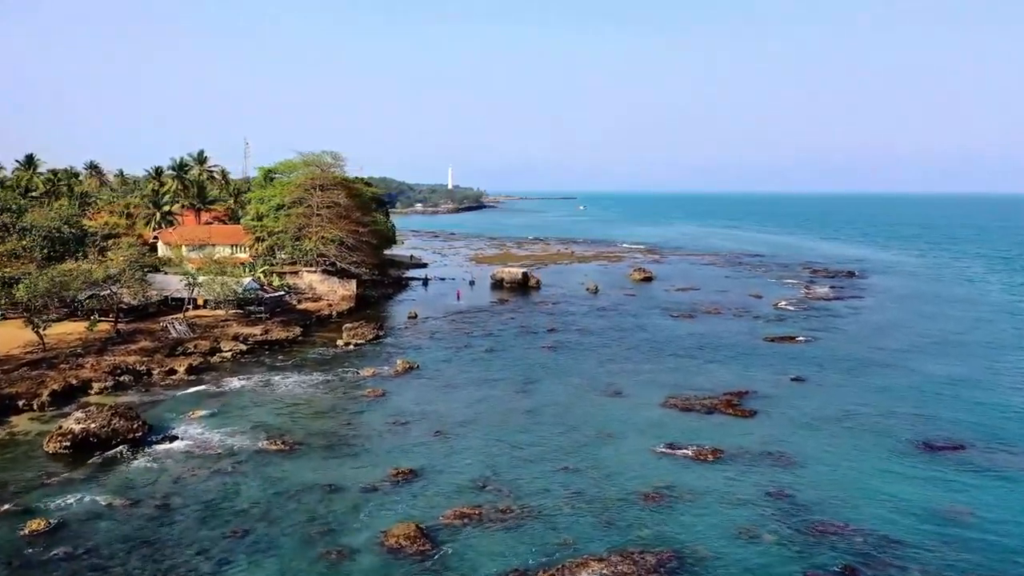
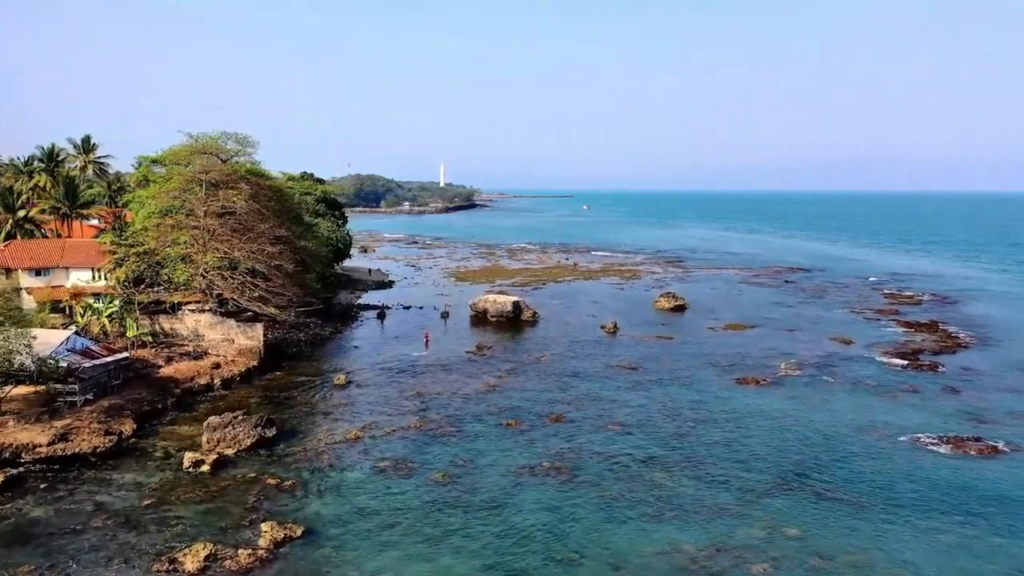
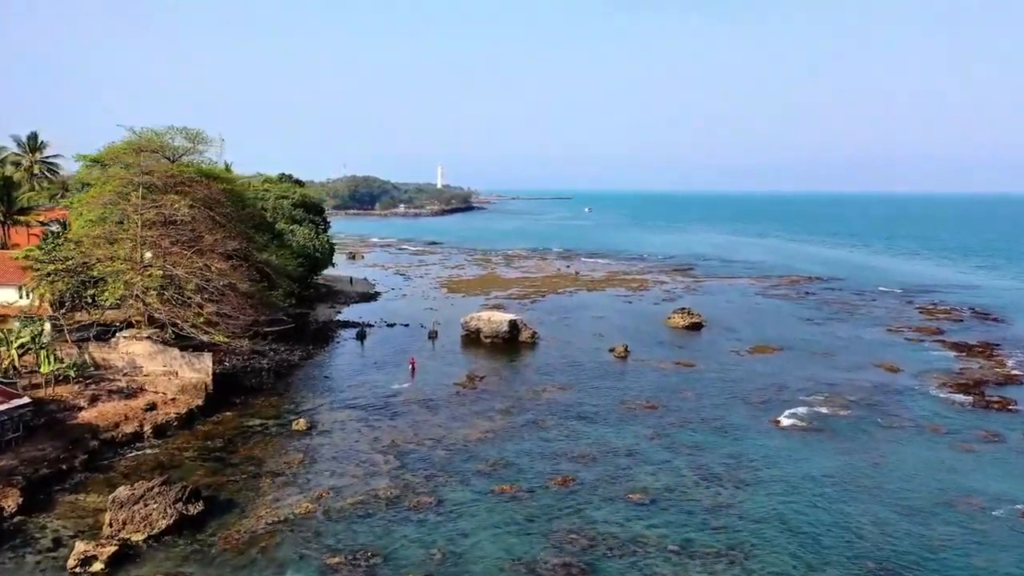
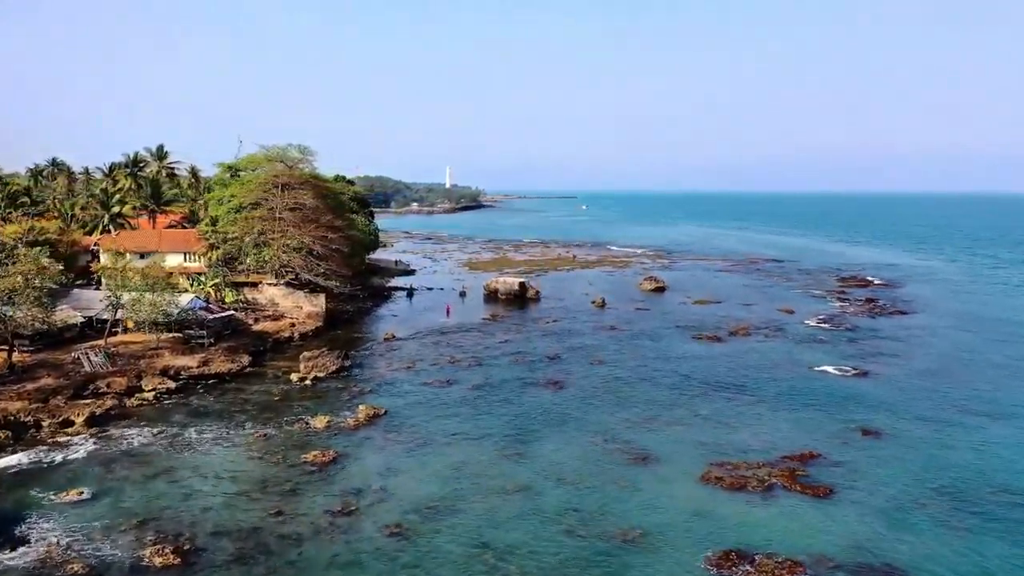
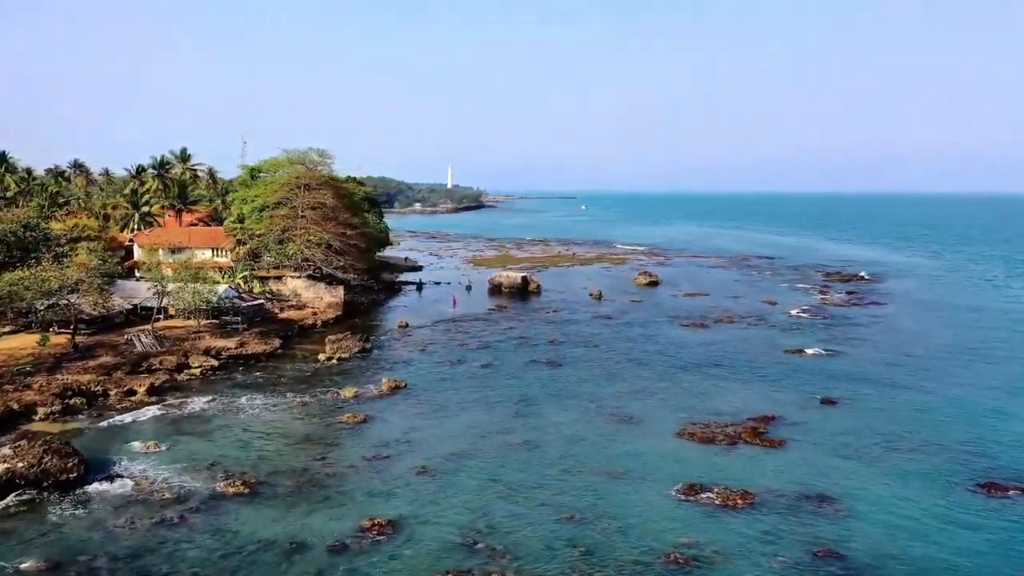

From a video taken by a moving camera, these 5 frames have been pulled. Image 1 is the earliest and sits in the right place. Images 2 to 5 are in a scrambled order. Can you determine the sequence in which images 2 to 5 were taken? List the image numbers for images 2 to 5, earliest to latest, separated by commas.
5, 4, 2, 3
